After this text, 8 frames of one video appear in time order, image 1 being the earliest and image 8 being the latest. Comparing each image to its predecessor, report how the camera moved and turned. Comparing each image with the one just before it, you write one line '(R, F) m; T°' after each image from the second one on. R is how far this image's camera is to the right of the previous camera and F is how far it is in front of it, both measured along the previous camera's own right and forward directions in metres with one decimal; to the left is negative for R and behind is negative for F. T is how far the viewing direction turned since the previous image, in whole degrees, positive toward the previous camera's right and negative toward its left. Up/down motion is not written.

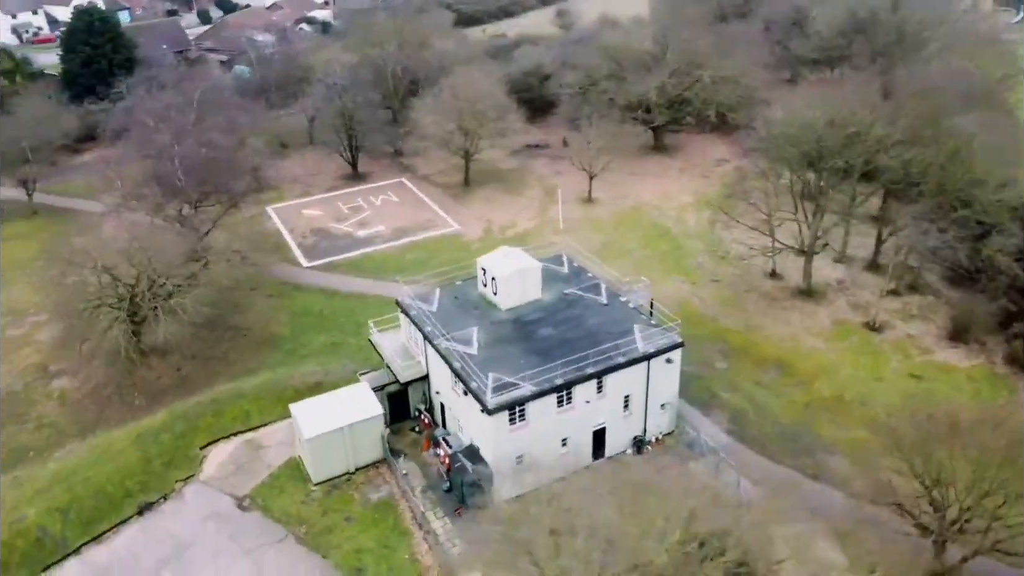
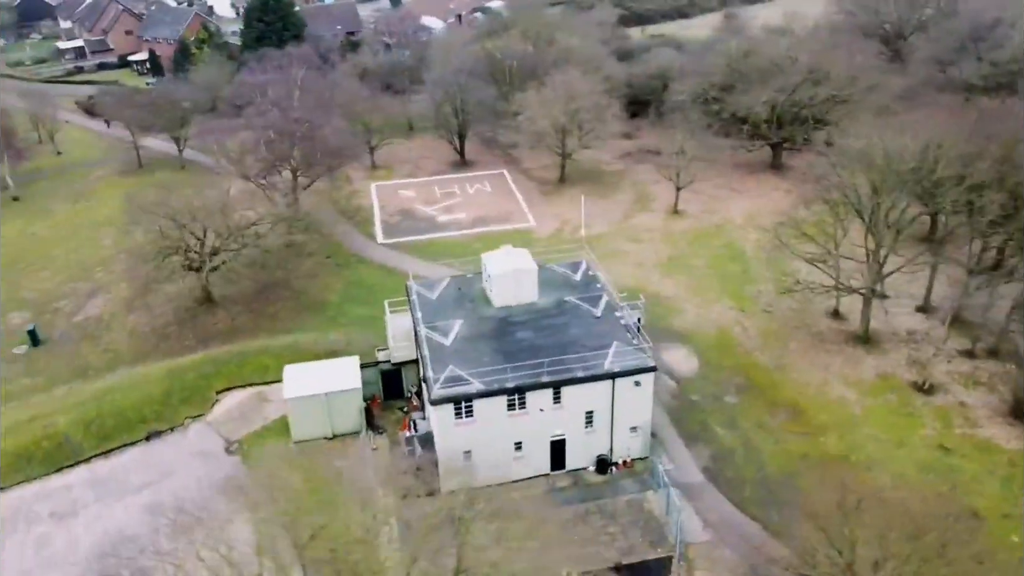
(+8.4, +0.7) m; -14°
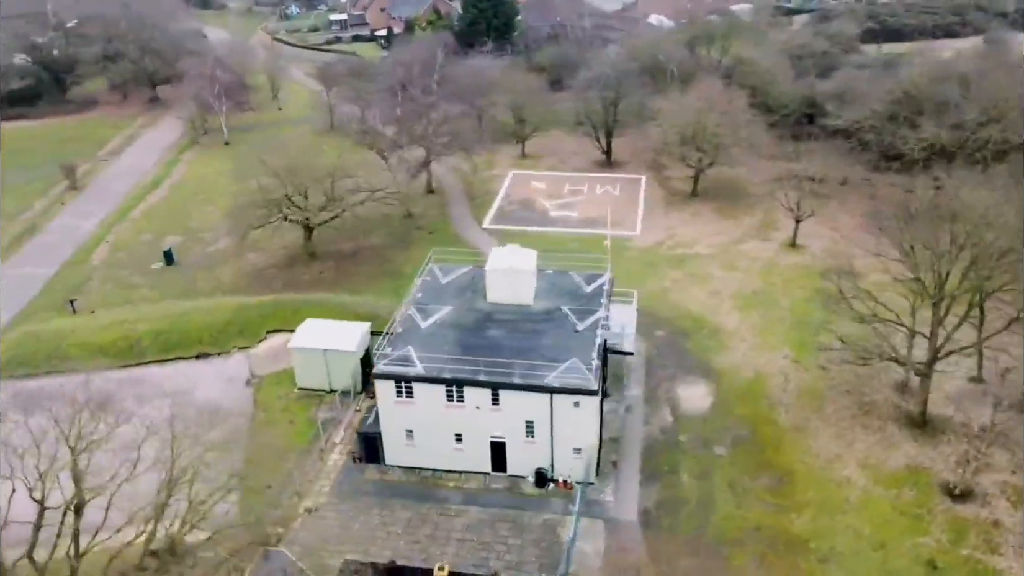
(+11.3, +1.8) m; -19°
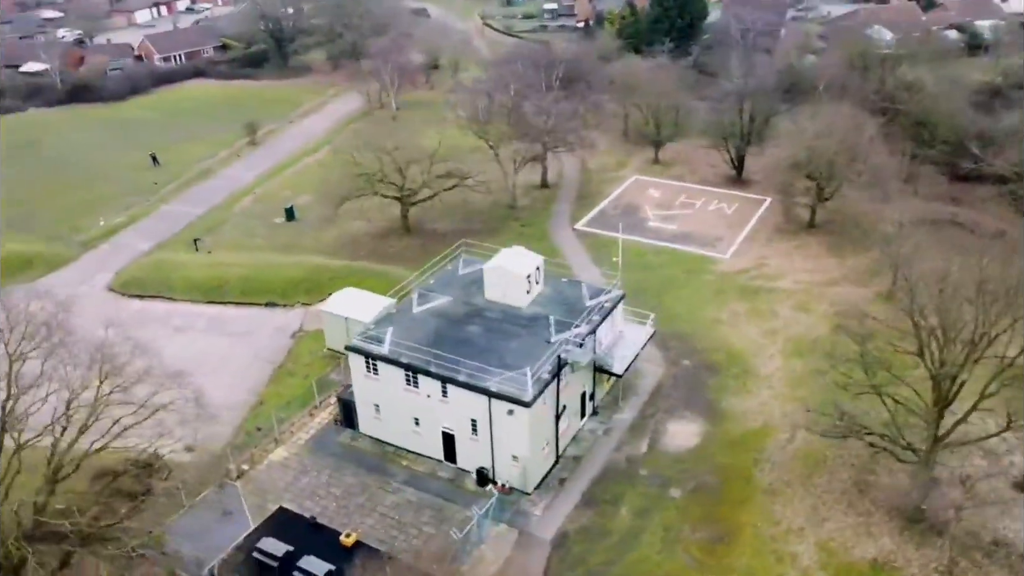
(+10.3, +1.0) m; -17°
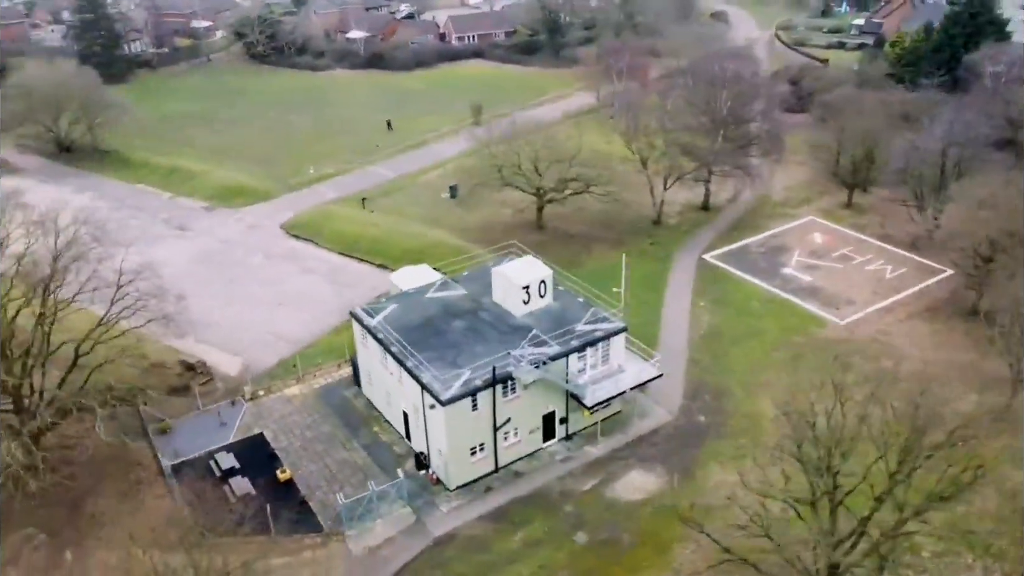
(+13.9, +2.3) m; -23°
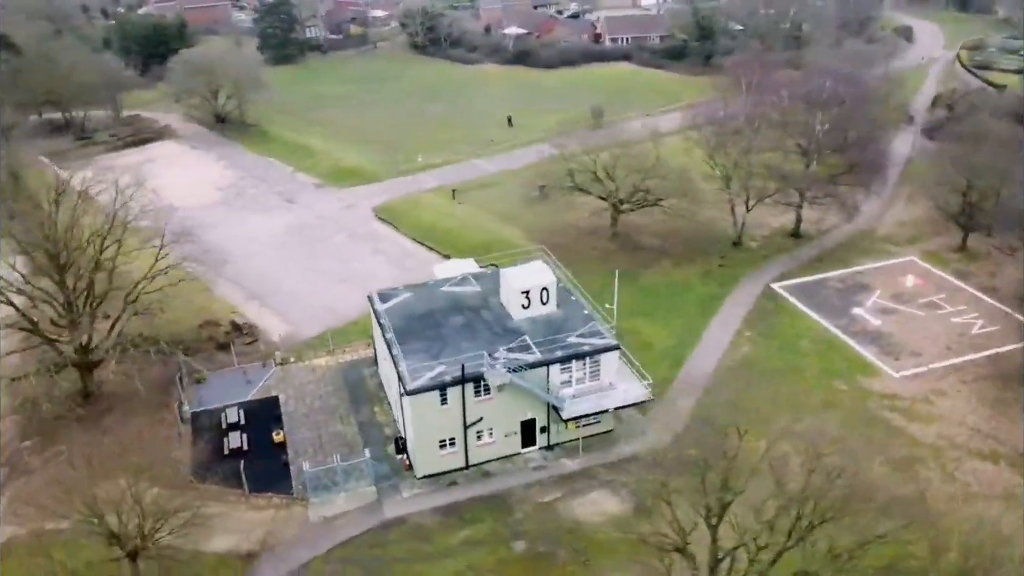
(+7.8, +0.6) m; -13°
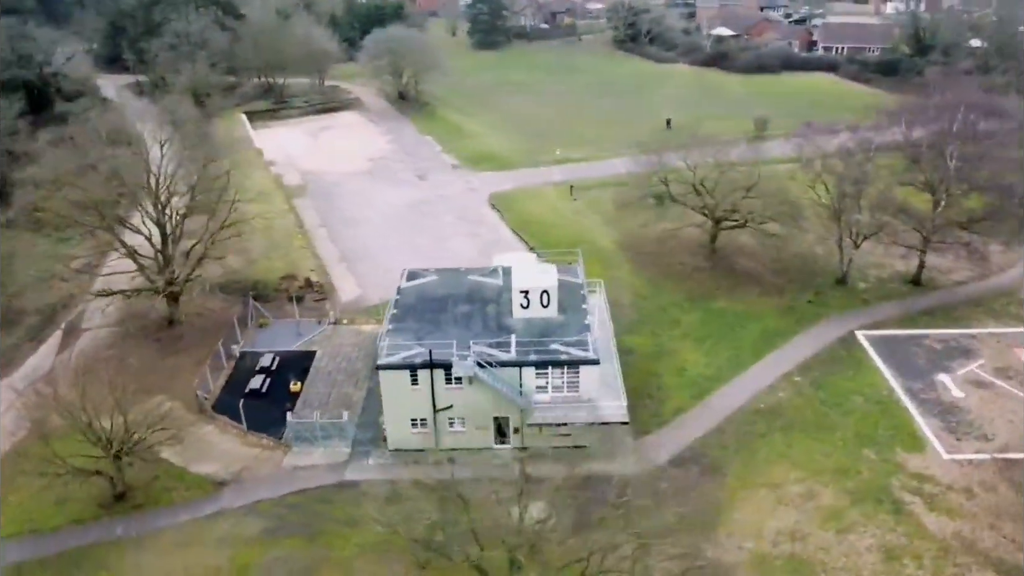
(+10.2, +1.3) m; -17°
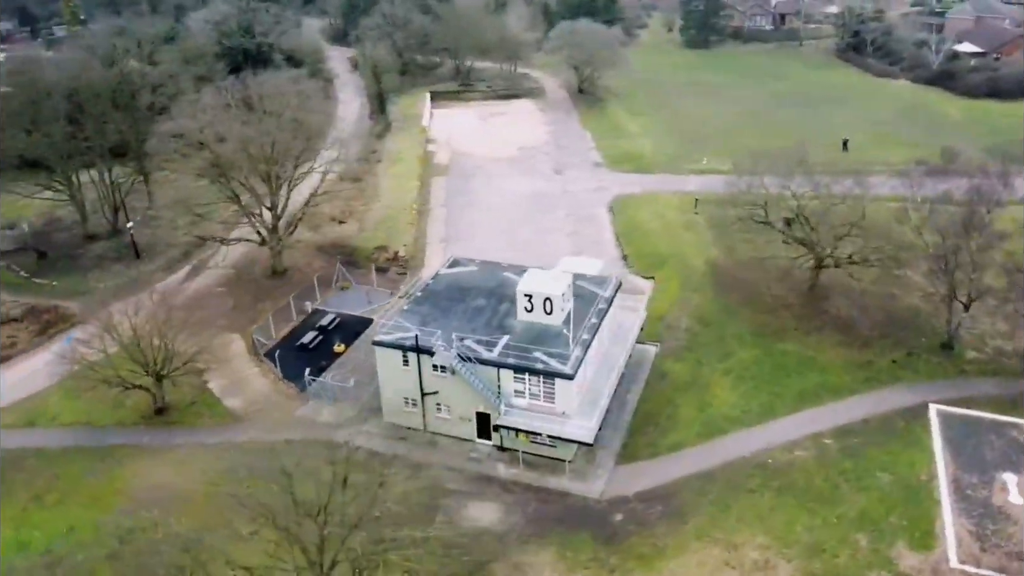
(+10.3, +1.2) m; -17°
